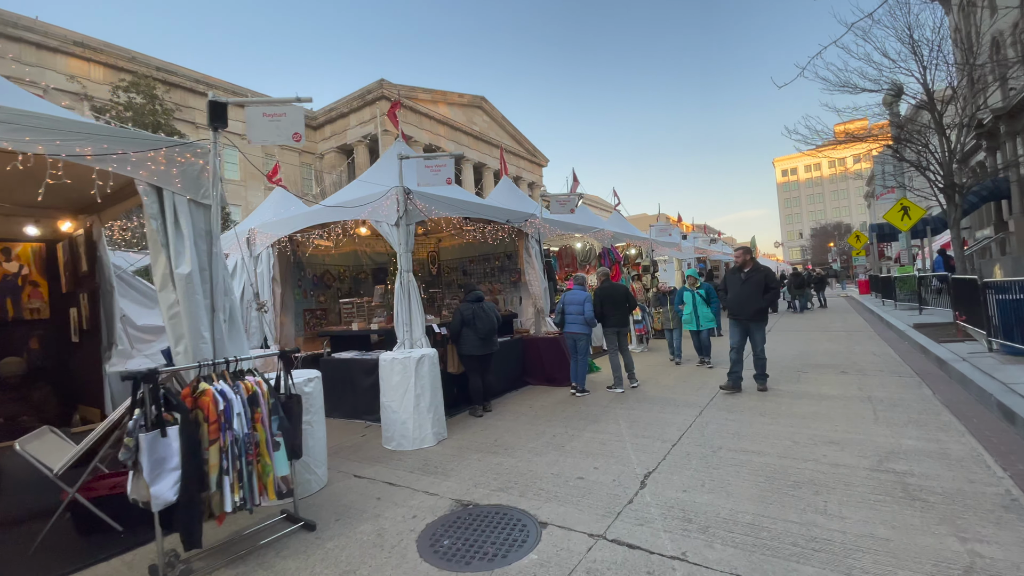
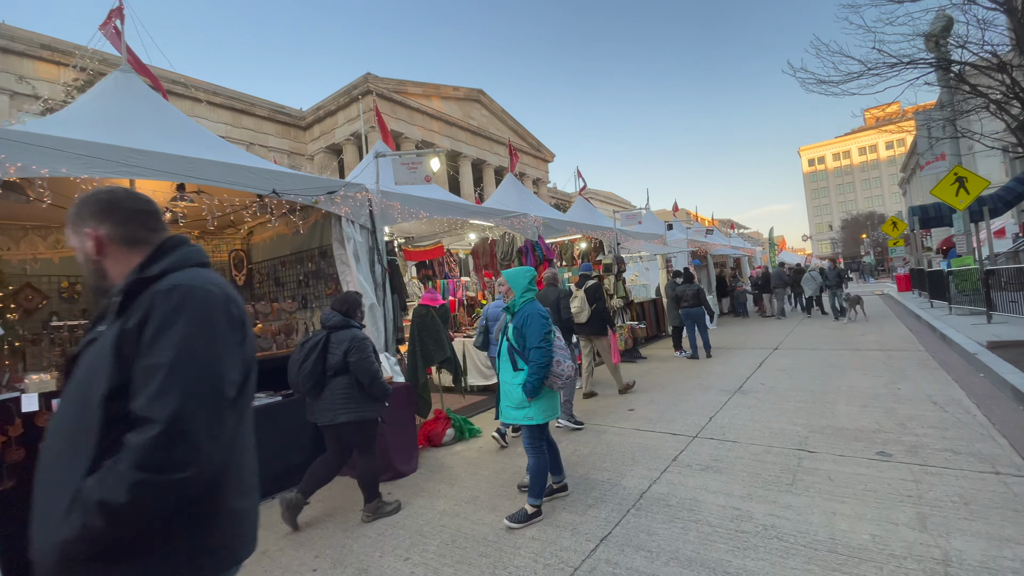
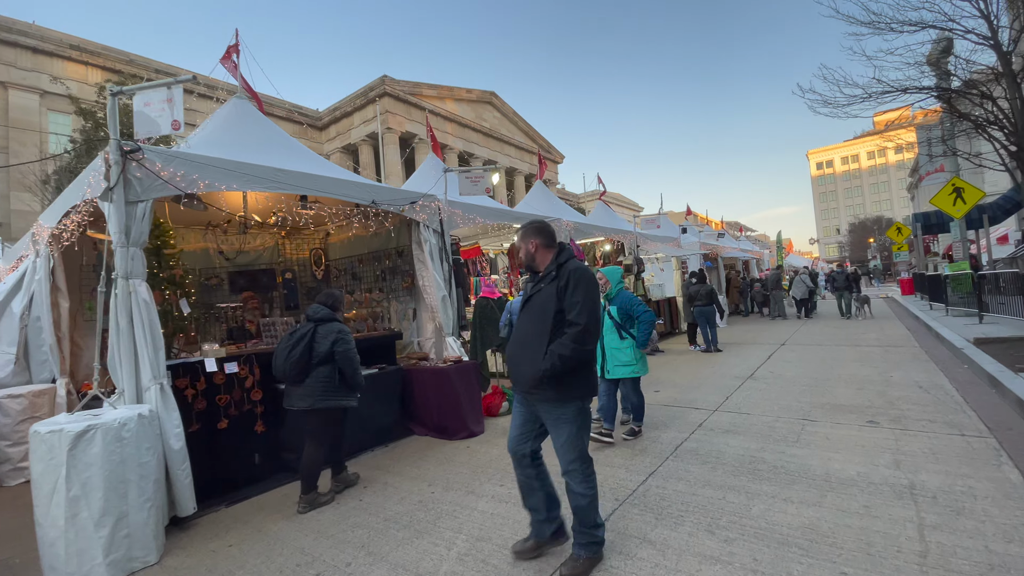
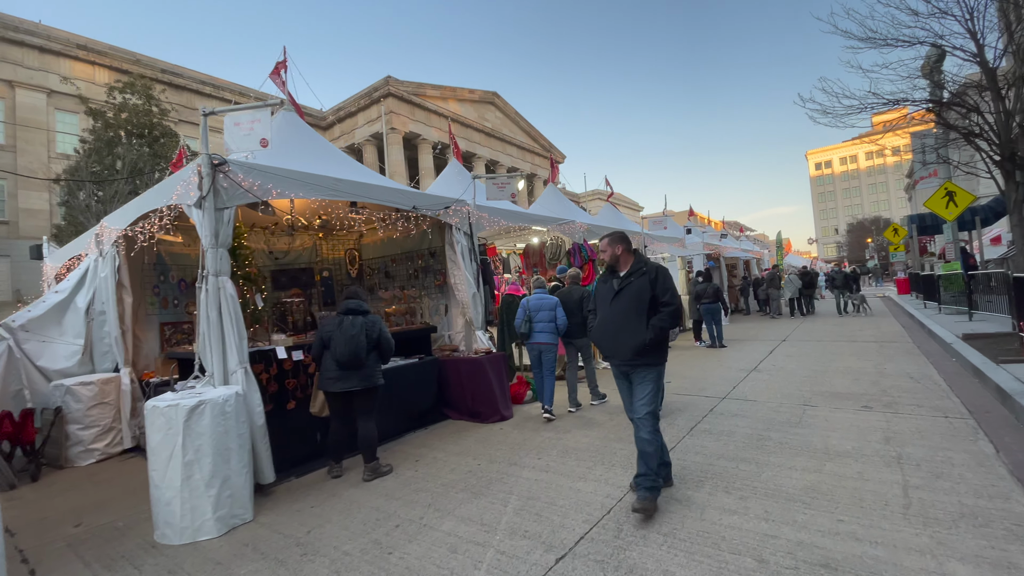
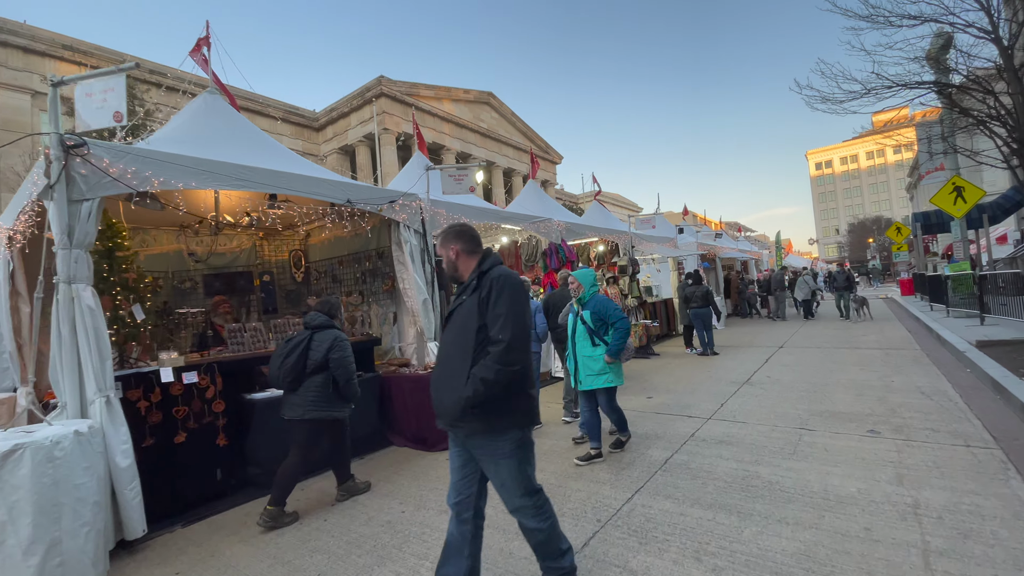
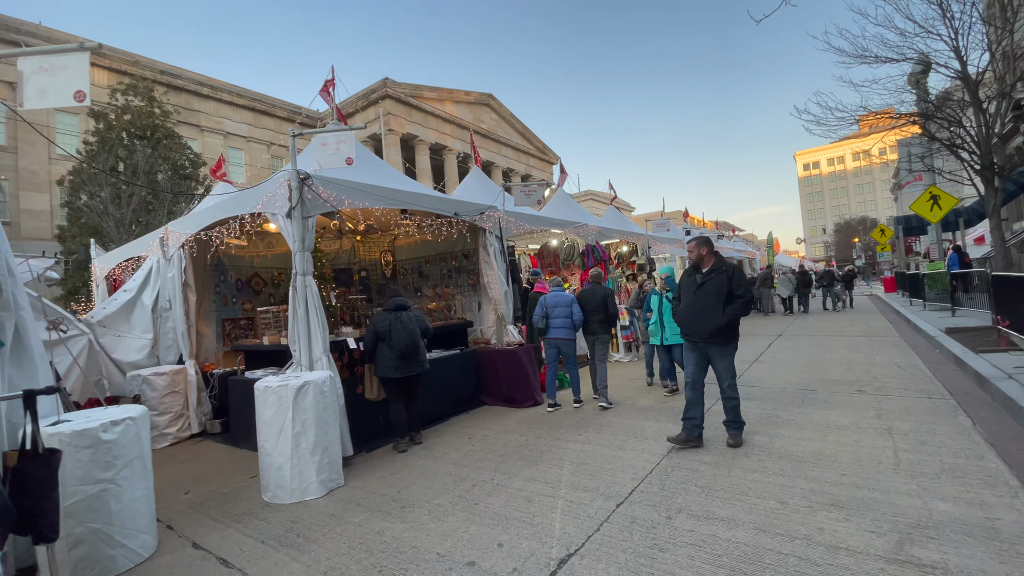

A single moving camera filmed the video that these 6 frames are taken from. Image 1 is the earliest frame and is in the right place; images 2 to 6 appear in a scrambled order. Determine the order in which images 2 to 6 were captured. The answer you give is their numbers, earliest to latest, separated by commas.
6, 4, 3, 5, 2
